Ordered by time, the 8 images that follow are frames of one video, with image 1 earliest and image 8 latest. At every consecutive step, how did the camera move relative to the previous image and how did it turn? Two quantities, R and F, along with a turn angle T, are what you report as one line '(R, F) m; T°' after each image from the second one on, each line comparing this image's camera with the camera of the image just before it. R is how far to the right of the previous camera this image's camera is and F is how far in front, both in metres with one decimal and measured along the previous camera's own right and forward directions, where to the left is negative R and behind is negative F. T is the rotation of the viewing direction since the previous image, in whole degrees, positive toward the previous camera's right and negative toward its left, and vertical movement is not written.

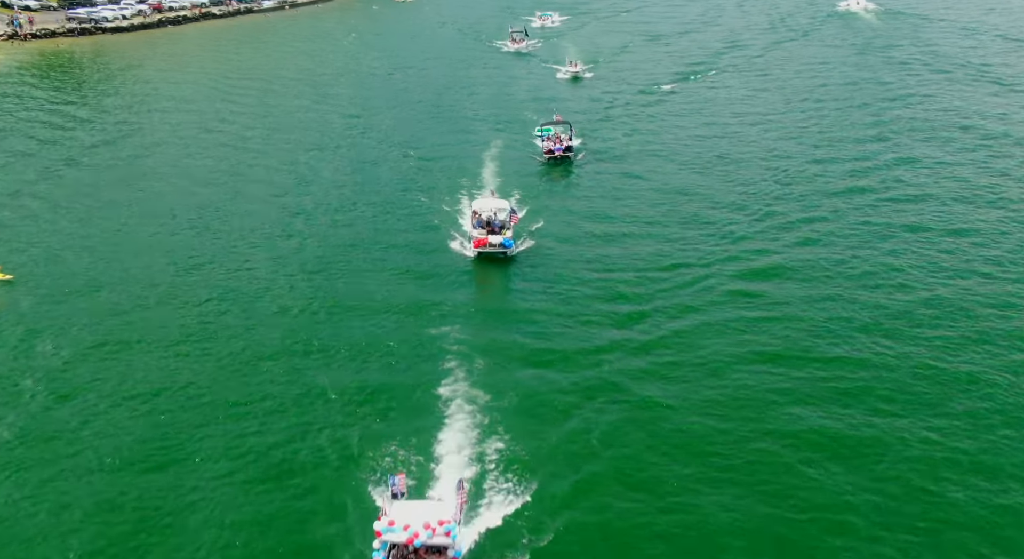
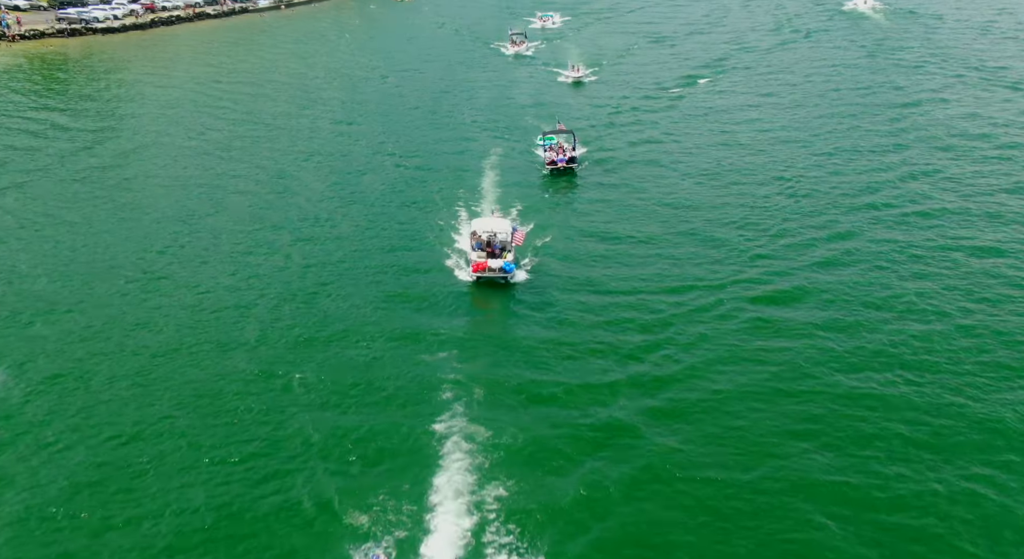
(+5.5, +6.7) m; -1°
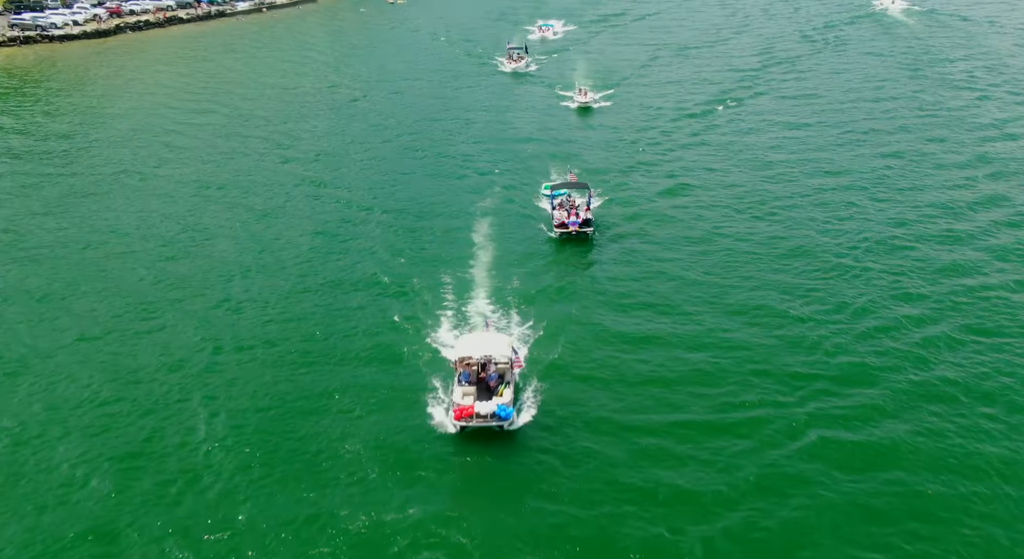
(+0.1, +16.6) m; 0°
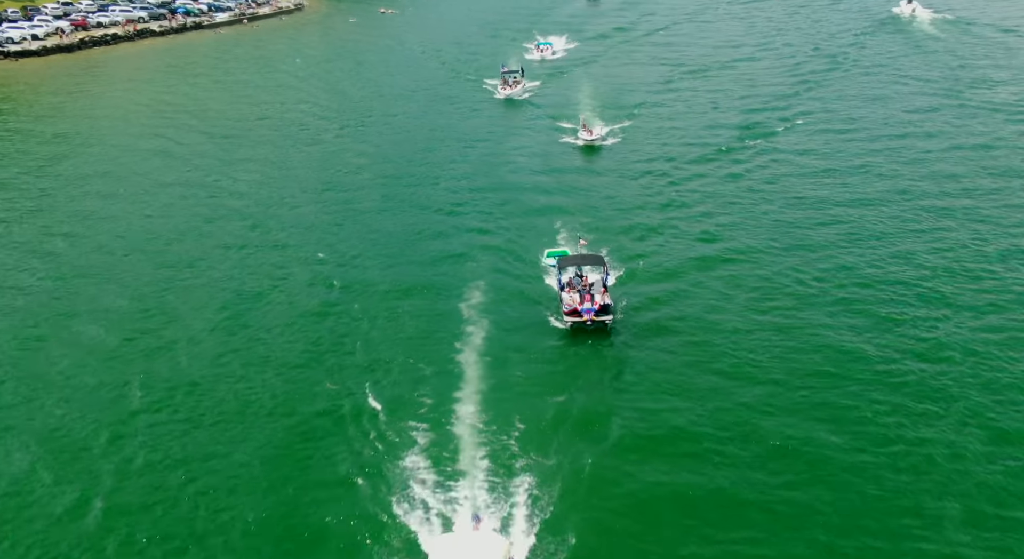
(+0.1, +14.2) m; 0°
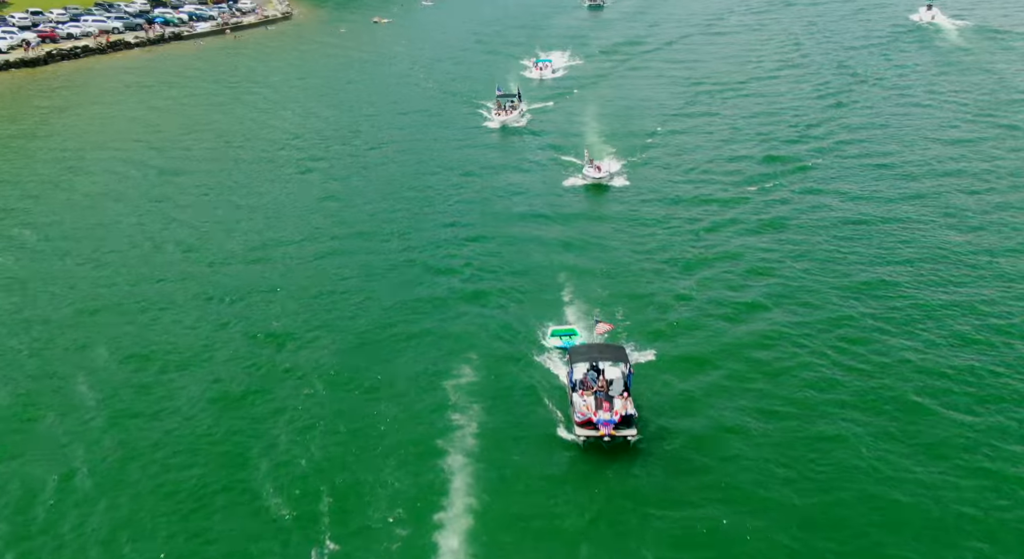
(+0.2, +11.3) m; 0°
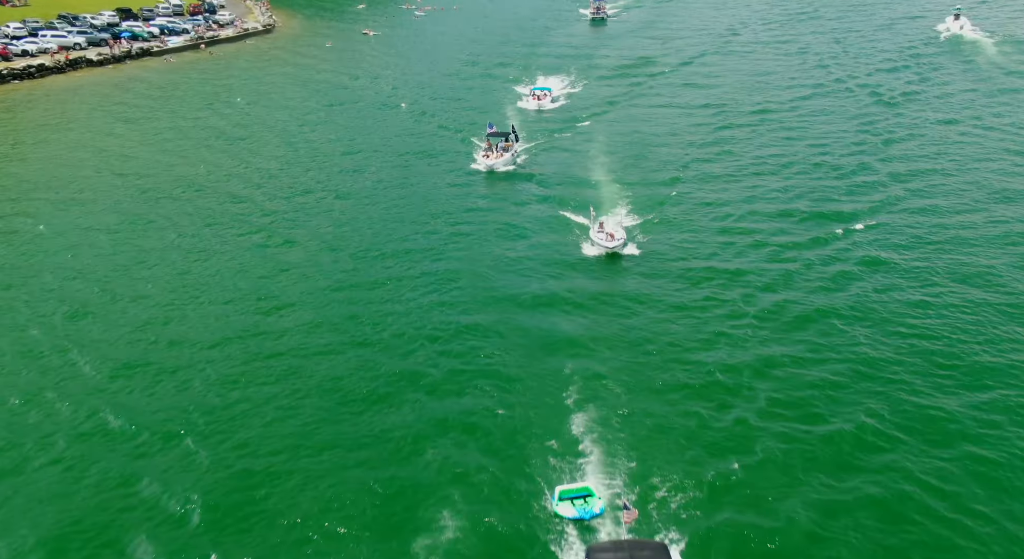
(+0.2, +13.8) m; 0°
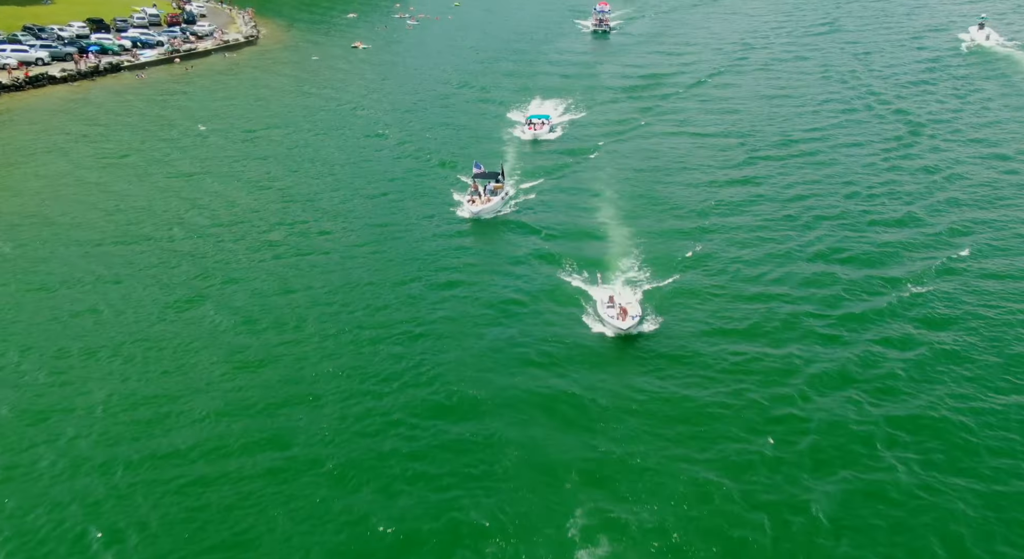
(+0.4, +11.2) m; 0°
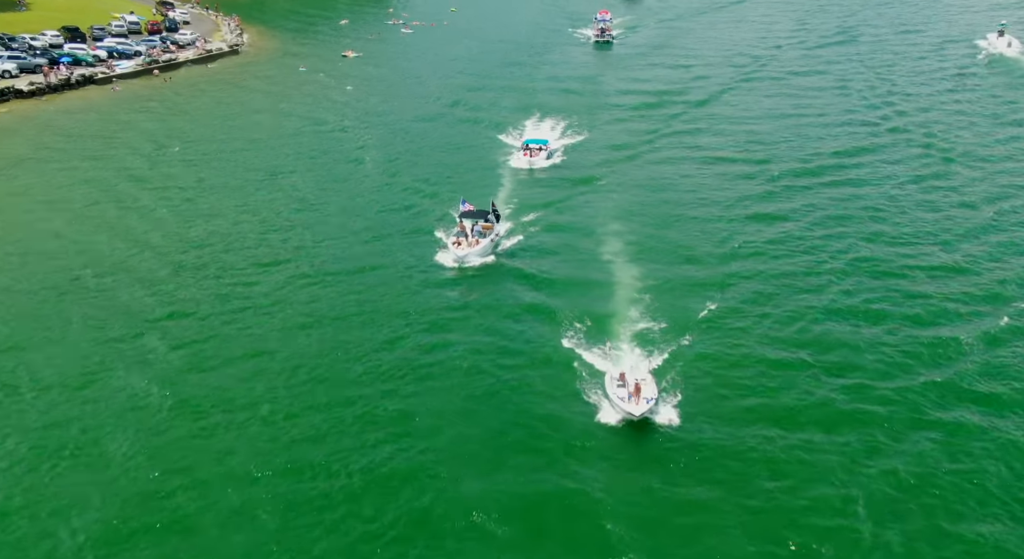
(+0.2, +8.5) m; 0°
